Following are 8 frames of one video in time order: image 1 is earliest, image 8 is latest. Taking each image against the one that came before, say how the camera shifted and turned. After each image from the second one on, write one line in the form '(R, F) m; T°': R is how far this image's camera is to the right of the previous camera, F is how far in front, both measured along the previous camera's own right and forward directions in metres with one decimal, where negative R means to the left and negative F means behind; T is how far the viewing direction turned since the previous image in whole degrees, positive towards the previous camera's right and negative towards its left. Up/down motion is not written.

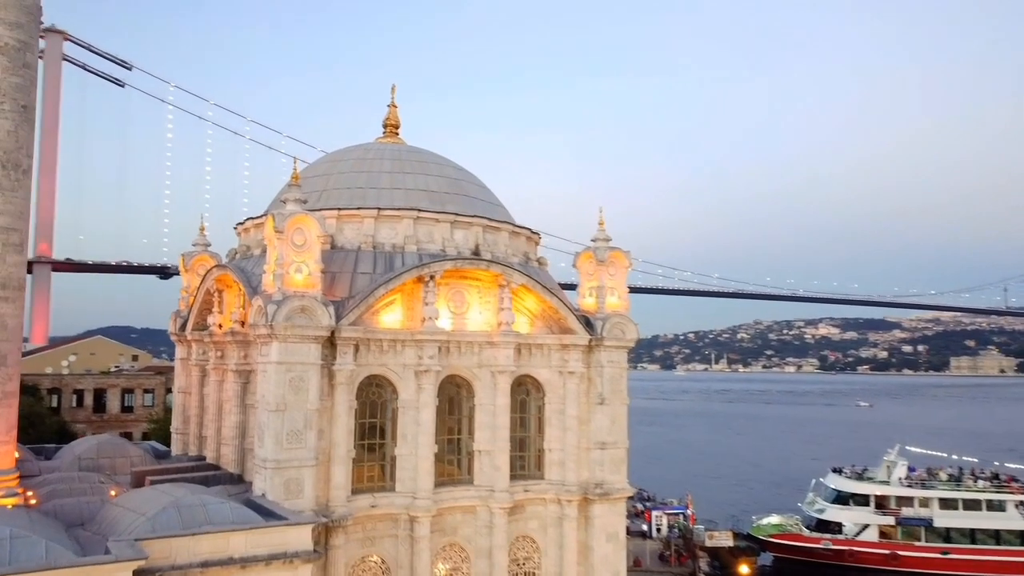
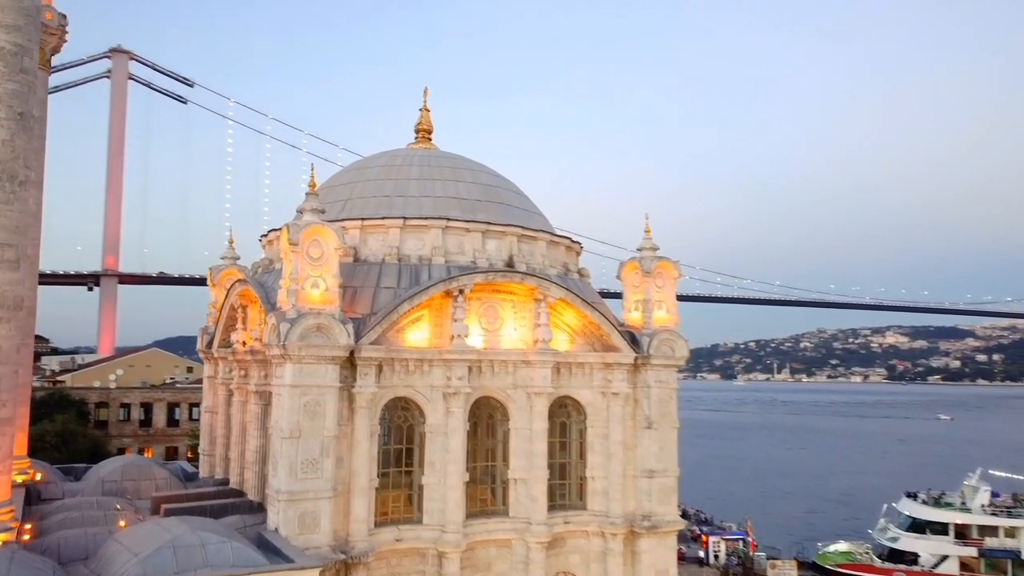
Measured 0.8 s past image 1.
(+0.6, +1.9) m; -4°
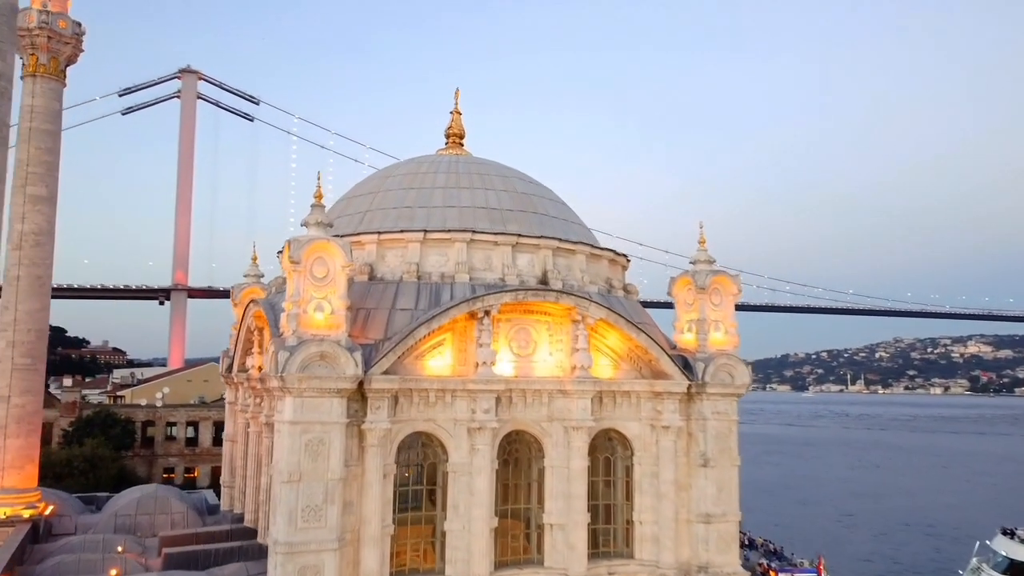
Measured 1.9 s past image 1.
(+0.8, +2.6) m; -4°
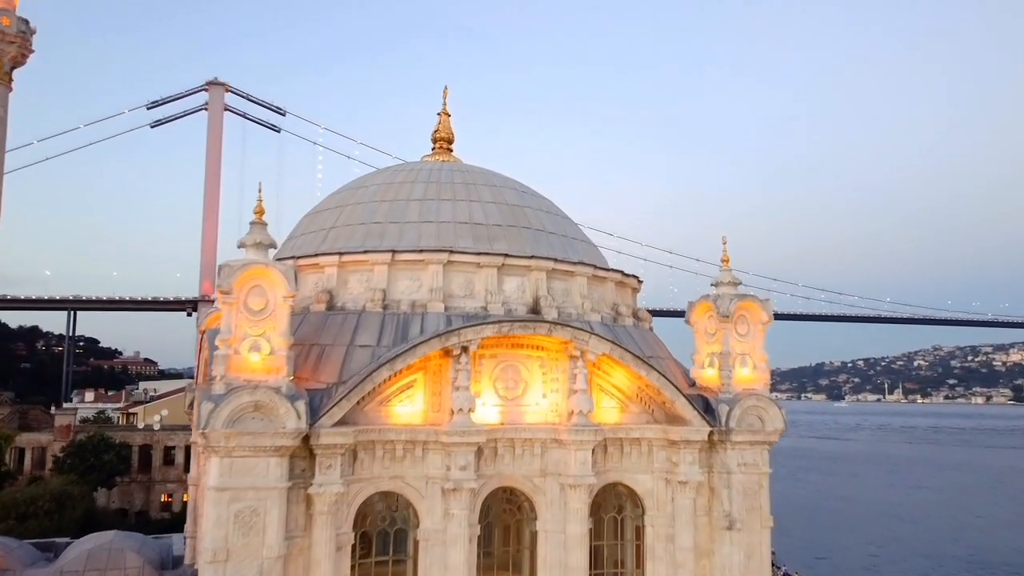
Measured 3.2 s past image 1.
(+1.0, +3.2) m; -2°
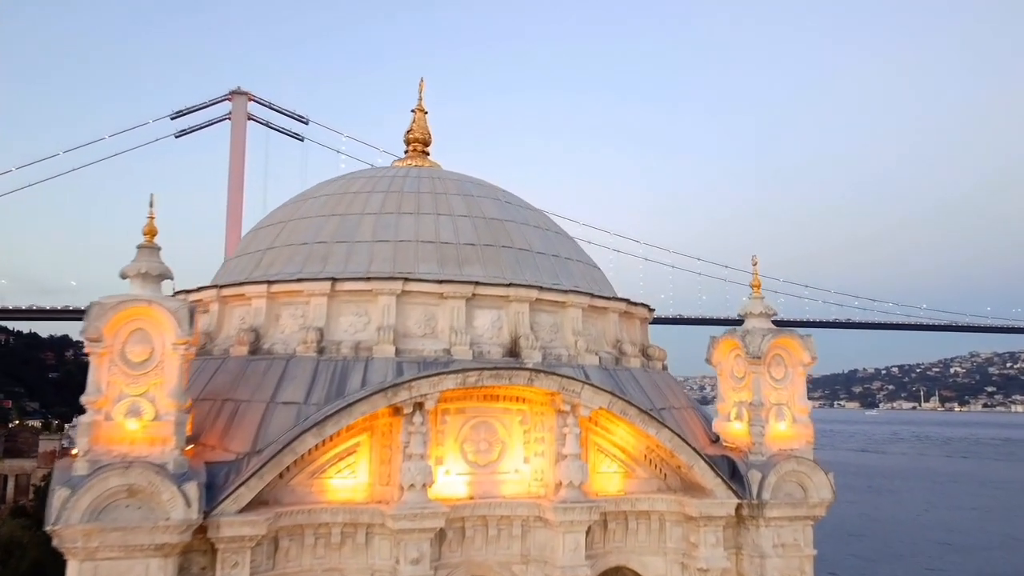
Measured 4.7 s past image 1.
(+0.9, +3.6) m; -2°
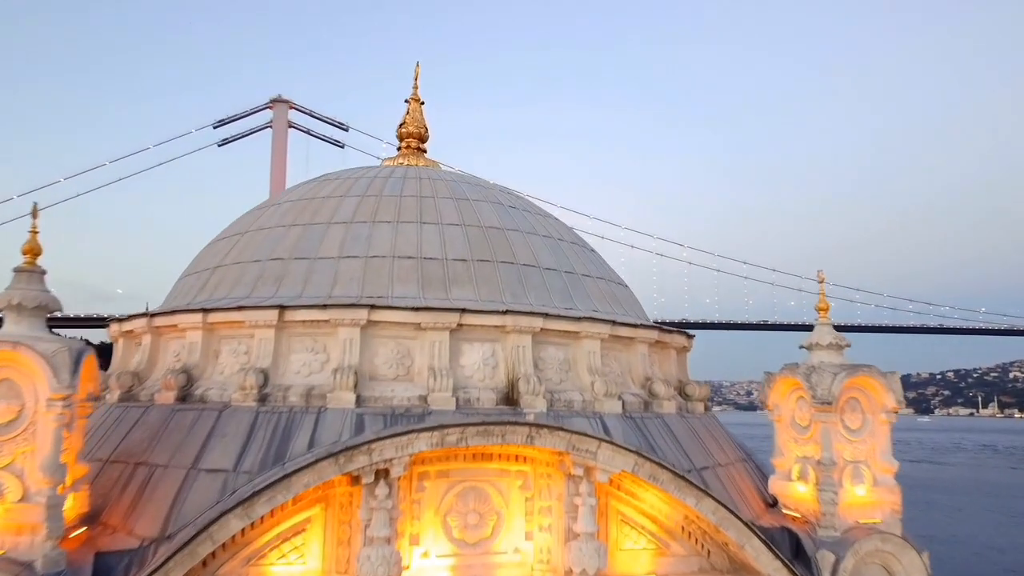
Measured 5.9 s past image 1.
(+0.6, +3.0) m; -3°
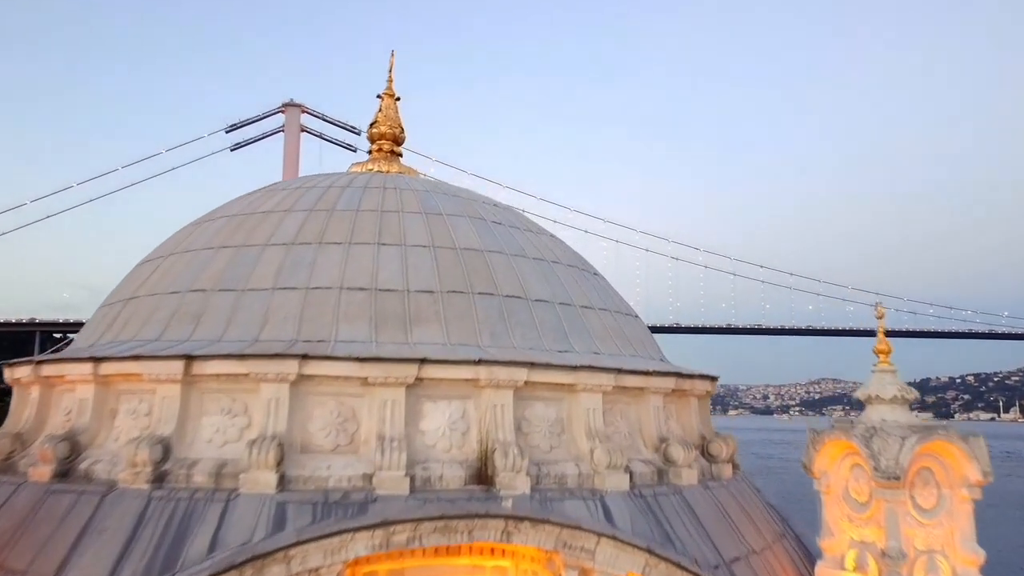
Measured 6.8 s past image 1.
(+0.4, +2.5) m; -1°
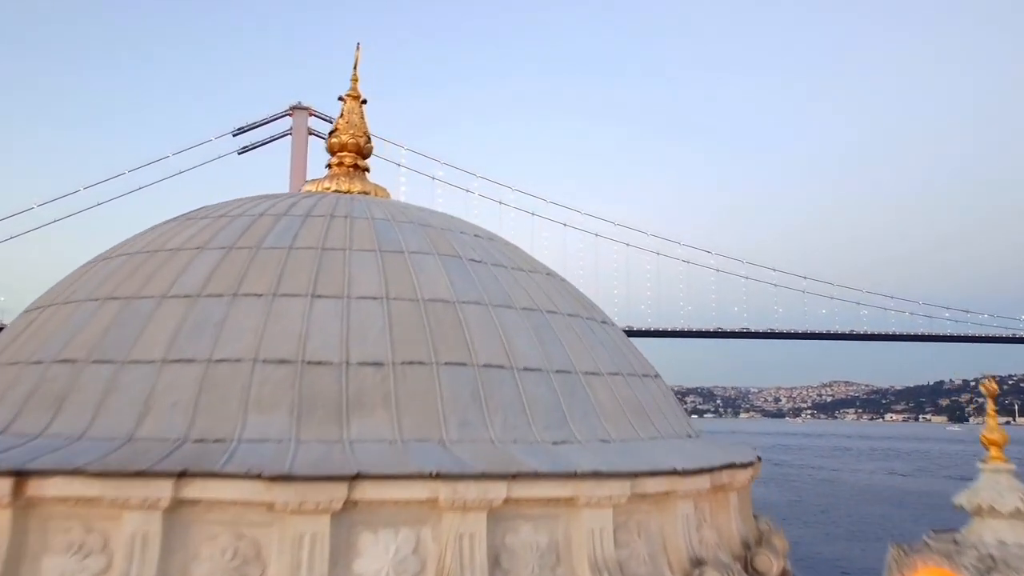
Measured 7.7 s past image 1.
(+0.3, +2.5) m; -1°
